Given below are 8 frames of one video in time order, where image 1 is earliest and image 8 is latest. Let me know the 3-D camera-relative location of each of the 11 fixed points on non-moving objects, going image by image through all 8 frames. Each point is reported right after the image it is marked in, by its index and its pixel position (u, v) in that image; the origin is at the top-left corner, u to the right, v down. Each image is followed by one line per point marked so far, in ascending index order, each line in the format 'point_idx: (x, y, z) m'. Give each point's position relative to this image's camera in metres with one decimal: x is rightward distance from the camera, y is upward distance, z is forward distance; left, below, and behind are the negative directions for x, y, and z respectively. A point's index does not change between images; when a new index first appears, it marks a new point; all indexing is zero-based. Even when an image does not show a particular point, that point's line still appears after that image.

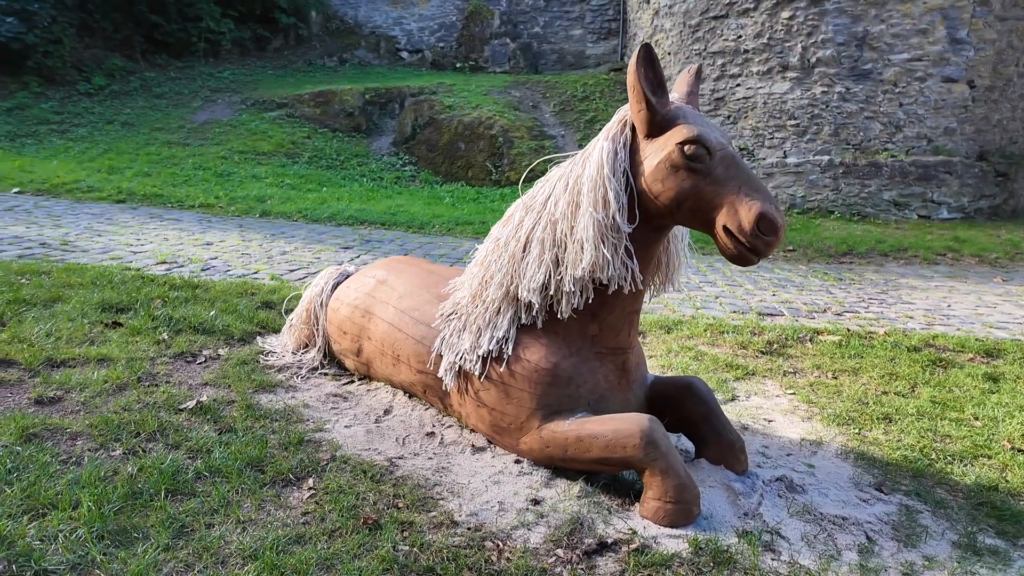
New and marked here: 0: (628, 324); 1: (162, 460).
0: (+0.4, -0.1, +2.2) m
1: (-1.2, -0.6, +2.0) m
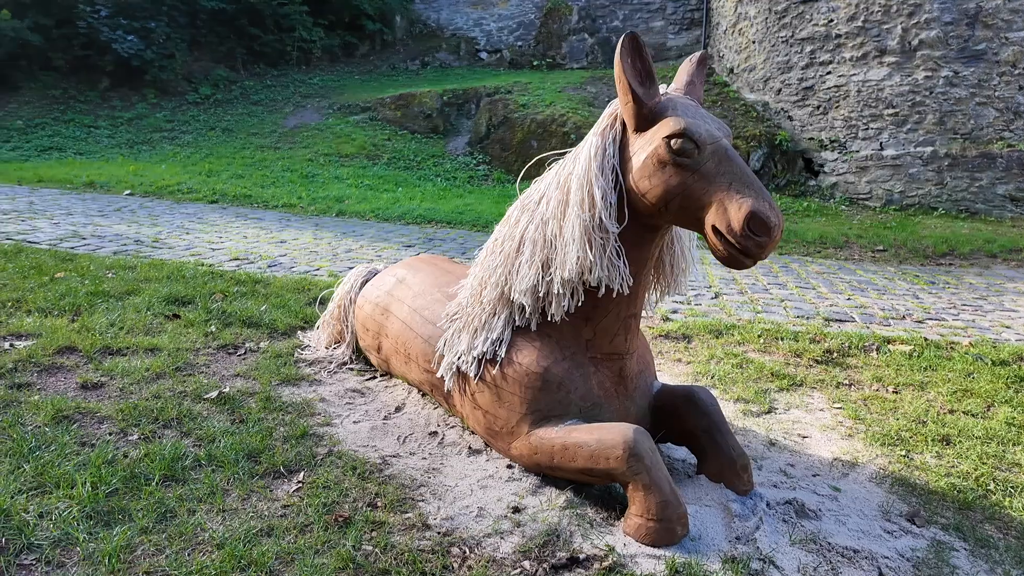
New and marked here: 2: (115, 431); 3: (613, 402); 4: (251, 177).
0: (+0.4, -0.1, +2.0) m
1: (-1.2, -0.6, +2.1) m
2: (-1.5, -0.5, +2.2) m
3: (+0.3, -0.4, +2.1) m
4: (-4.9, +2.1, +11.4) m
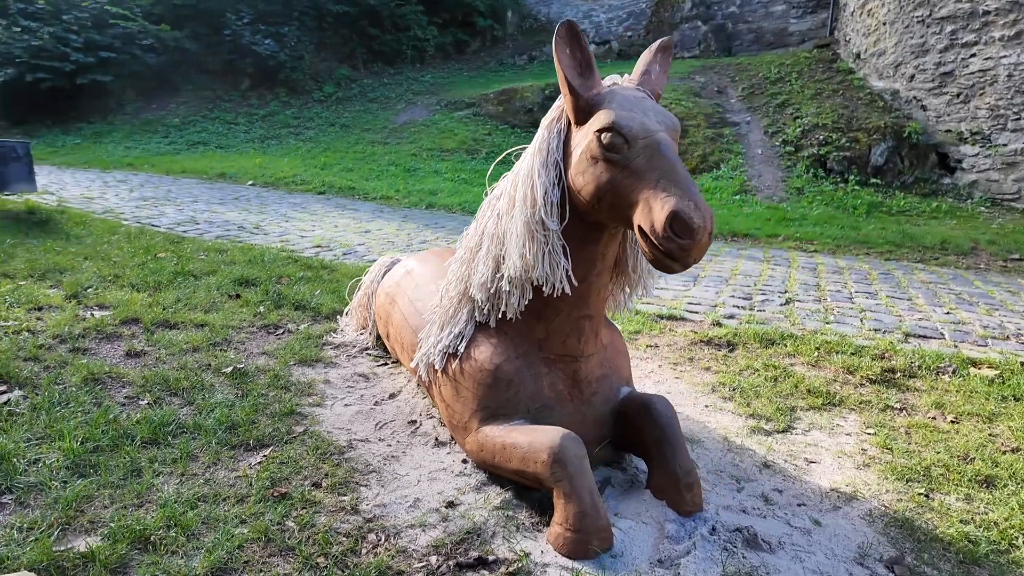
0: (+0.2, -0.1, +2.0) m
1: (-1.3, -0.5, +2.3) m
2: (-1.6, -0.4, +2.5) m
3: (+0.2, -0.4, +2.0) m
4: (-3.1, +2.4, +12.2) m
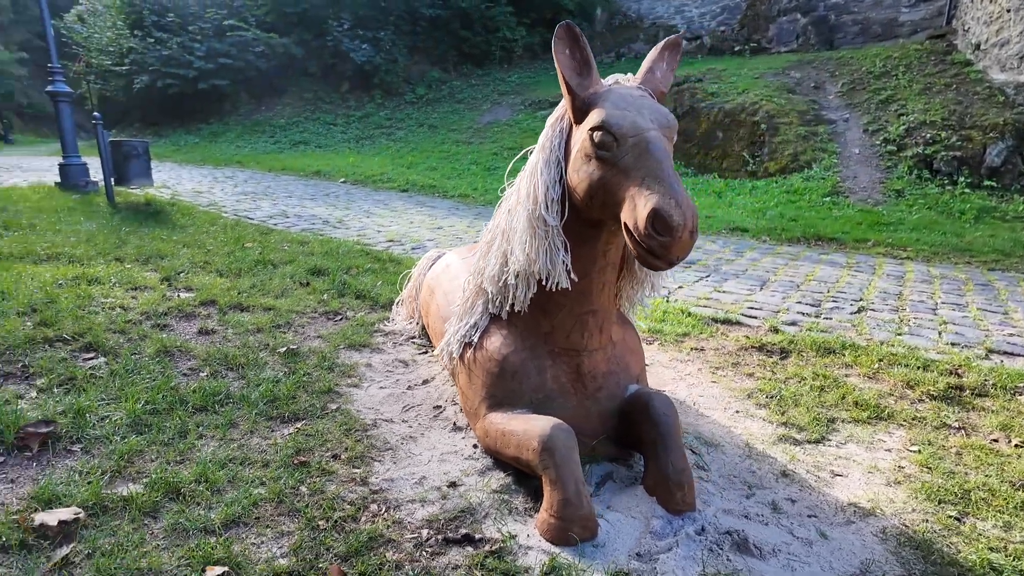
0: (+0.2, -0.1, +2.0) m
1: (-1.3, -0.4, +2.6) m
2: (-1.5, -0.4, +2.8) m
3: (+0.2, -0.4, +2.0) m
4: (-1.5, +2.5, +12.6) m
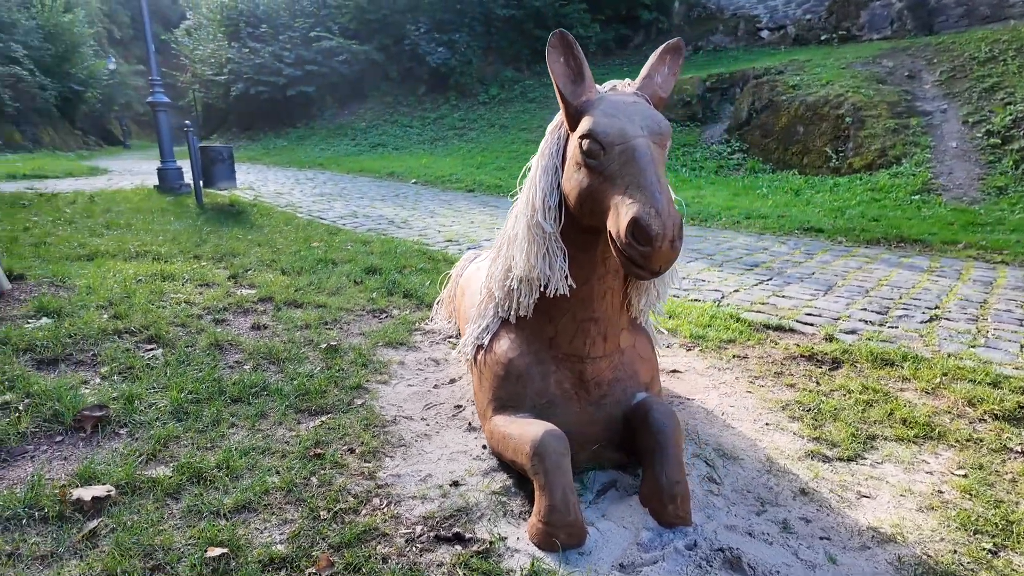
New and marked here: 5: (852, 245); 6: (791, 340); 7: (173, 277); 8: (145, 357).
0: (+0.2, -0.1, +2.0) m
1: (-1.2, -0.4, +2.8) m
2: (-1.4, -0.4, +3.0) m
3: (+0.2, -0.4, +2.0) m
4: (0.0, +2.5, +12.7) m
5: (+3.9, +0.5, +6.9) m
6: (+1.8, -0.3, +3.9) m
7: (-2.5, +0.1, +4.5) m
8: (-1.8, -0.3, +2.9) m
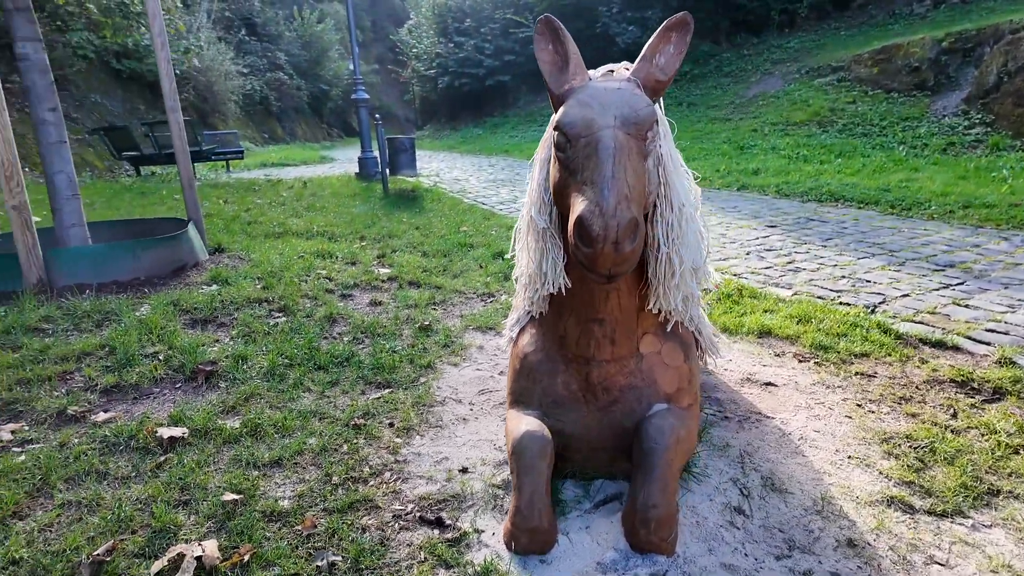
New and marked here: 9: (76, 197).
0: (+0.3, -0.1, +1.9) m
1: (-0.9, -0.3, +3.1) m
2: (-0.9, -0.2, +3.4) m
3: (+0.2, -0.4, +2.0) m
4: (+3.5, +2.7, +12.0) m
5: (+5.3, +0.4, +5.3) m
6: (+2.3, -0.4, +3.2) m
7: (-1.5, +0.3, +5.1) m
8: (-1.4, -0.2, +3.4) m
9: (-3.1, +0.6, +4.3) m
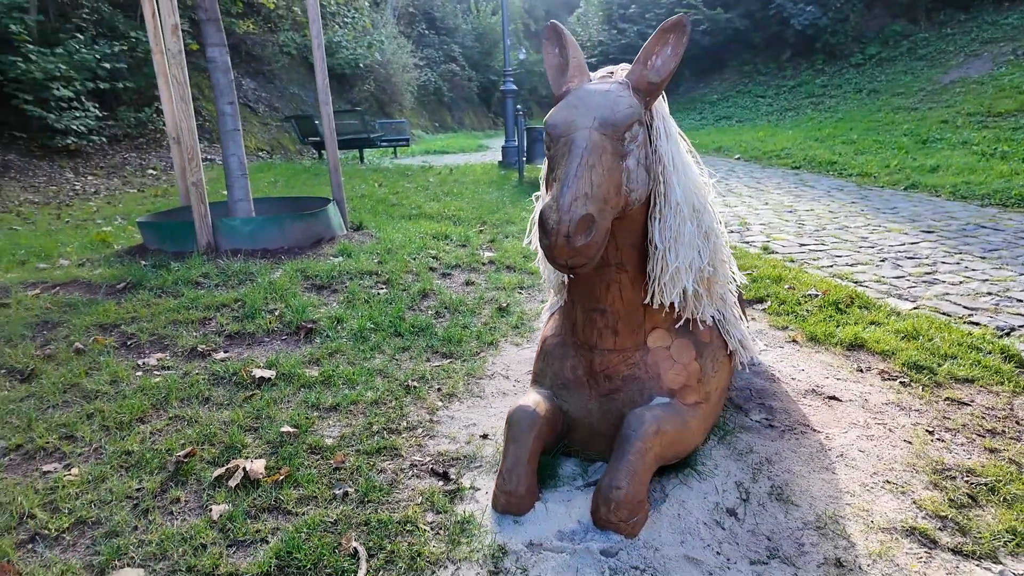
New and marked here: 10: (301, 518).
0: (+0.3, -0.1, +2.0) m
1: (-0.5, -0.2, +3.4) m
2: (-0.5, -0.1, +3.7) m
3: (+0.2, -0.4, +2.1) m
4: (+6.2, +2.6, +10.8) m
5: (+6.1, 0.0, +4.0) m
6: (+2.6, -0.5, +2.7) m
7: (-0.6, +0.5, +5.5) m
8: (-0.9, 0.0, +3.8) m
9: (-2.3, +0.9, +5.1) m
10: (-0.7, -0.7, +1.9) m
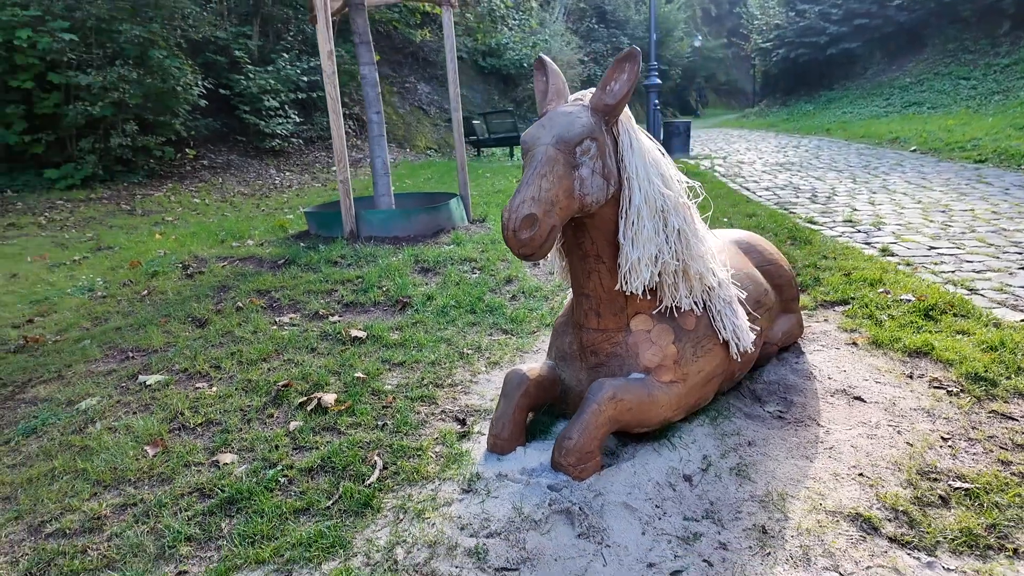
0: (+0.3, -0.1, +2.3) m
1: (-0.1, -0.1, +4.0) m
2: (0.0, 0.0, +4.2) m
3: (+0.3, -0.3, +2.4) m
4: (+8.5, +2.4, +9.2) m
5: (+6.4, -0.2, +2.7) m
6: (+2.6, -0.6, +2.4) m
7: (+0.4, +0.6, +6.0) m
8: (-0.3, +0.1, +4.4) m
9: (-1.3, +1.1, +6.0) m
10: (-0.7, -0.6, +2.5) m
